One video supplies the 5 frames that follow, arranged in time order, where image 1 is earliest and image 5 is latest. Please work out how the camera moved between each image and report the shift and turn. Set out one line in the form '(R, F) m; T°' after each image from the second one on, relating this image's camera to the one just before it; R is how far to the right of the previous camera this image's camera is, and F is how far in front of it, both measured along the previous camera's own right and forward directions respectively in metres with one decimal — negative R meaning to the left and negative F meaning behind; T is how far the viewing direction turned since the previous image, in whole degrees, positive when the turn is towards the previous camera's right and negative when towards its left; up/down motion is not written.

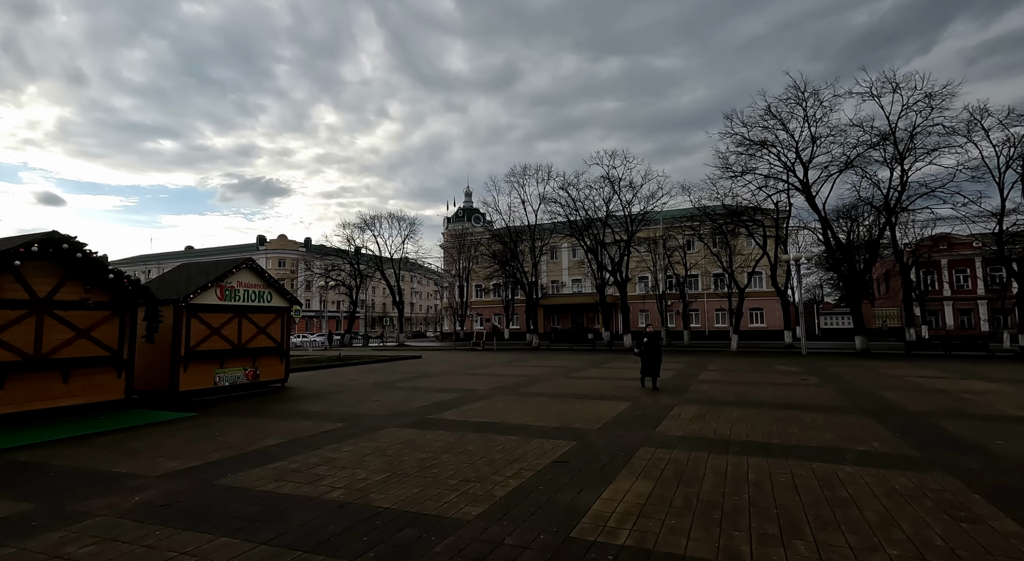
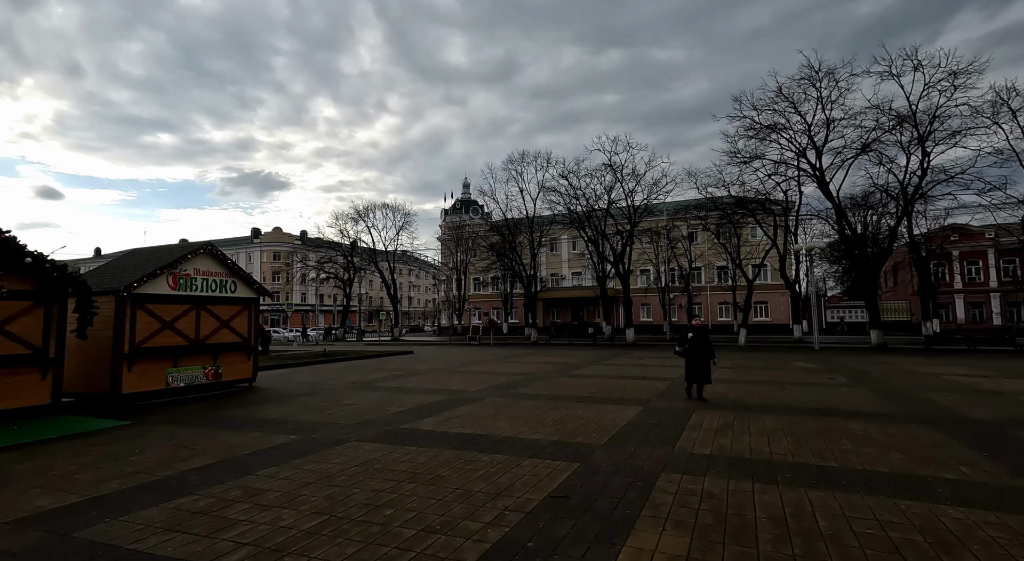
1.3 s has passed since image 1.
(+0.2, +1.6) m; 0°
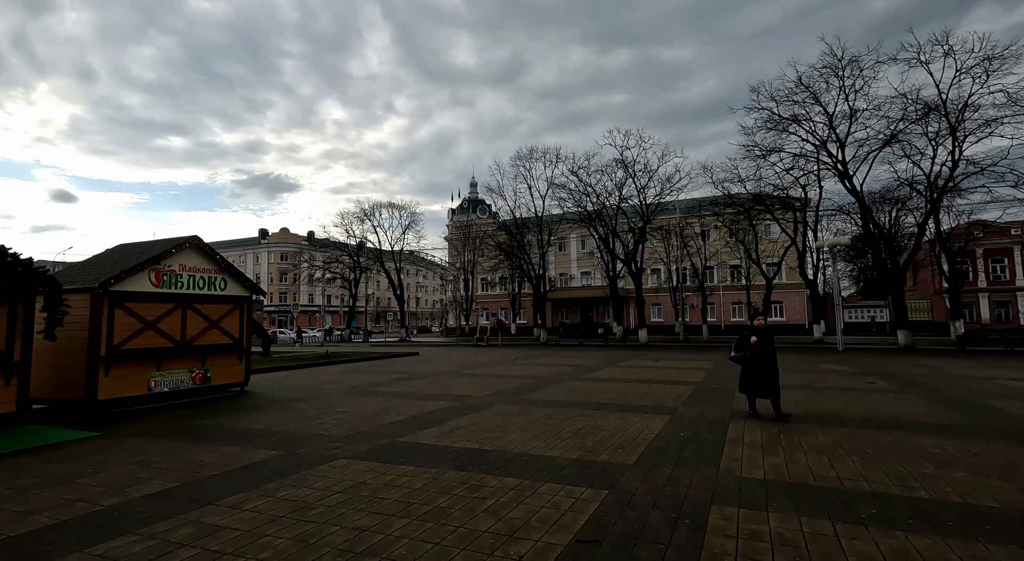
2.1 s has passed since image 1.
(-0.1, +1.0) m; -1°
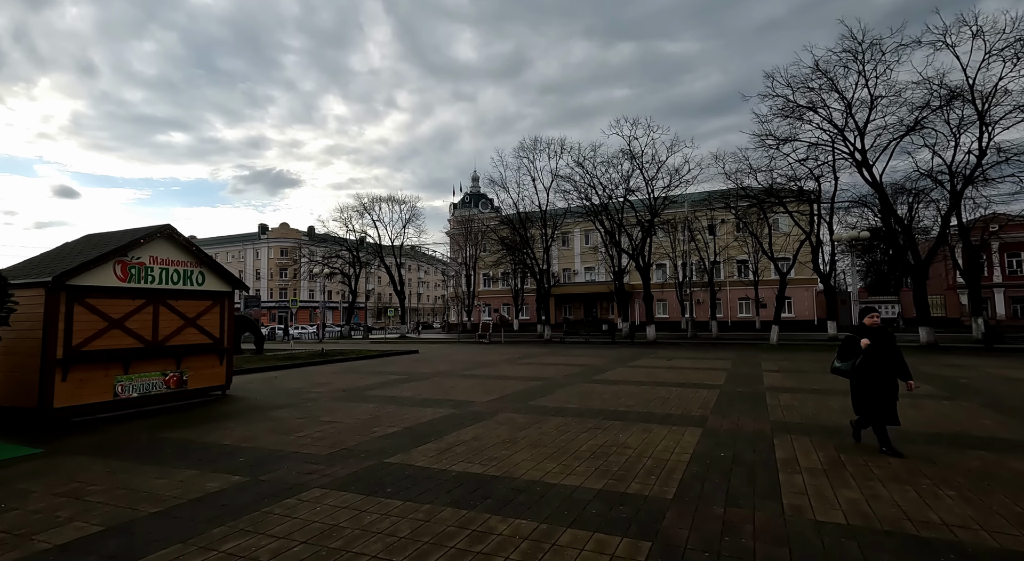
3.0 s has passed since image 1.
(-0.1, +1.1) m; 0°
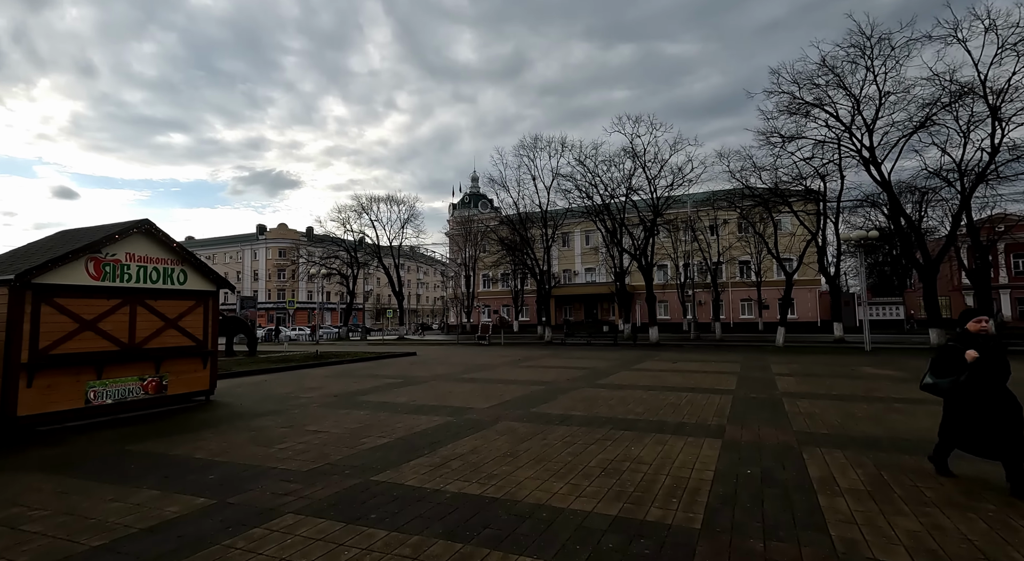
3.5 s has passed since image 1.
(0.0, +0.7) m; 0°
